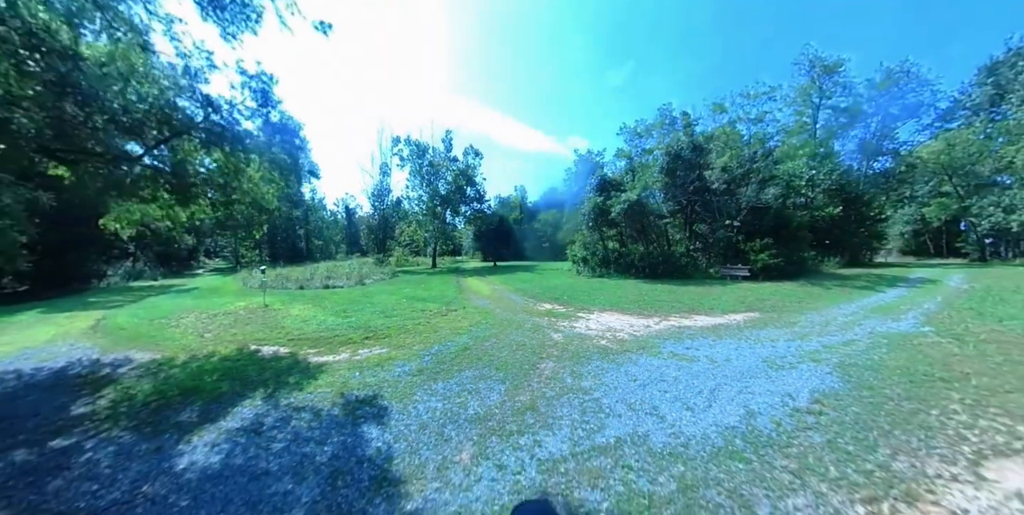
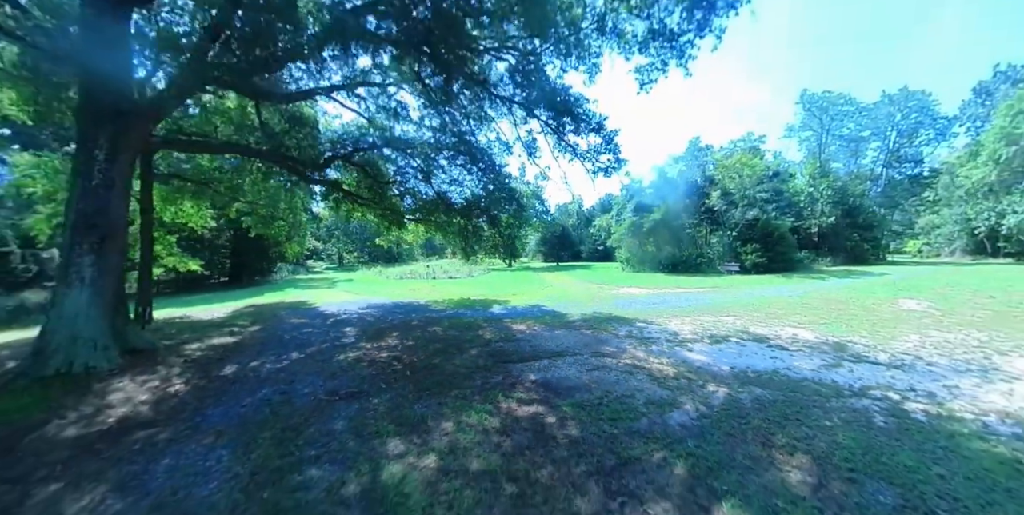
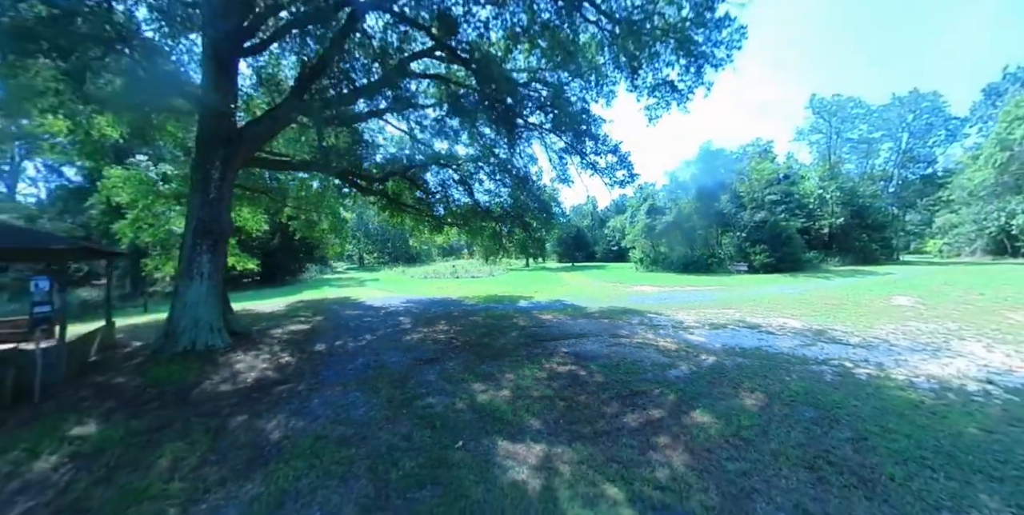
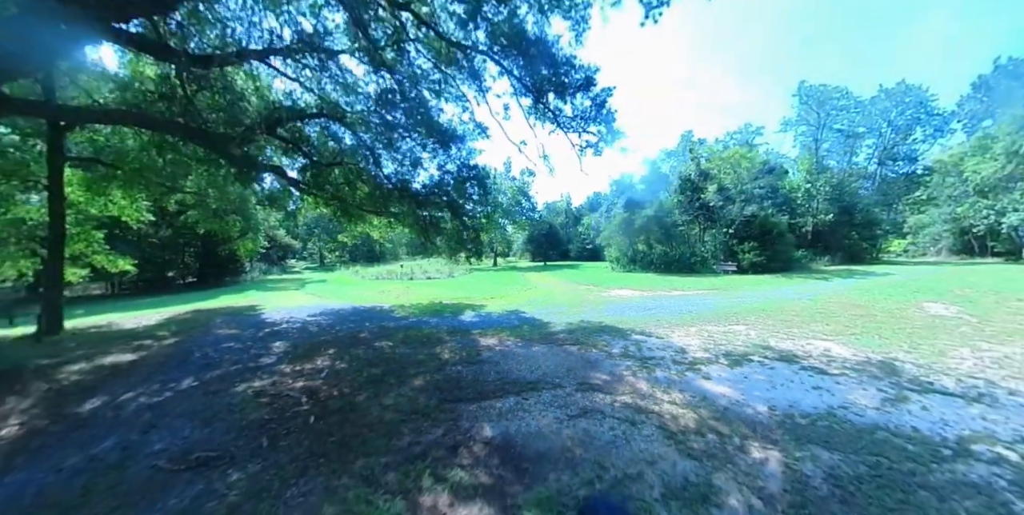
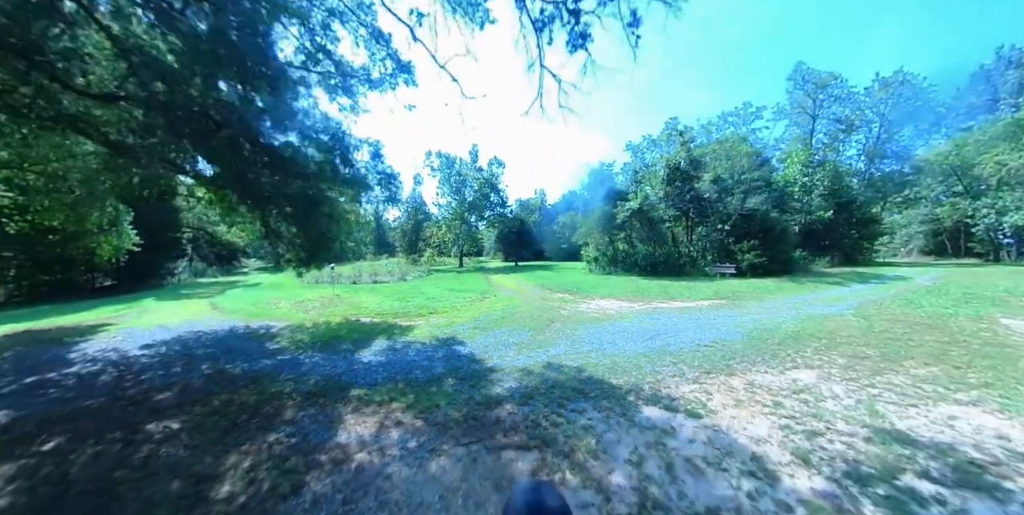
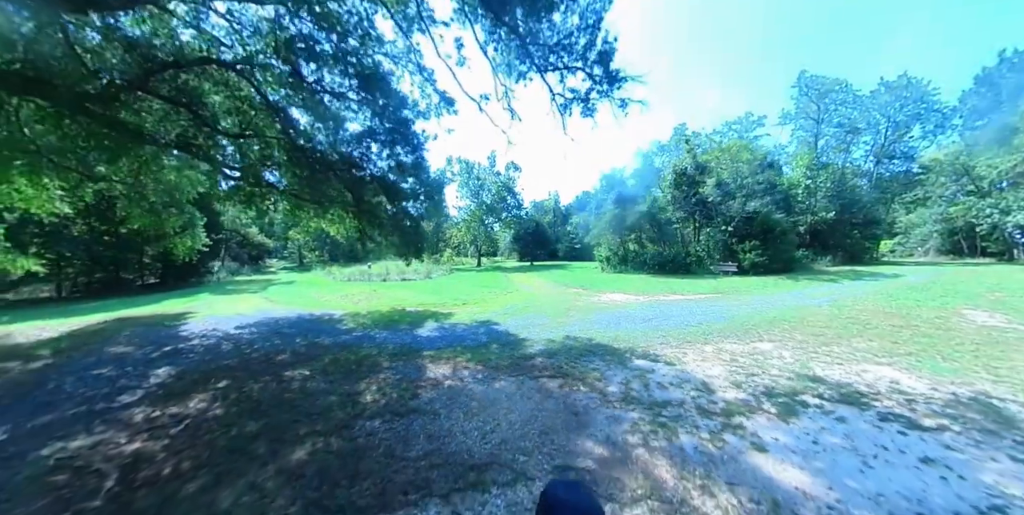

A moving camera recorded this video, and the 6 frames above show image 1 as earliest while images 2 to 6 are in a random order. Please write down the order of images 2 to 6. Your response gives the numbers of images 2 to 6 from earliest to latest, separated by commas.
5, 6, 4, 2, 3
